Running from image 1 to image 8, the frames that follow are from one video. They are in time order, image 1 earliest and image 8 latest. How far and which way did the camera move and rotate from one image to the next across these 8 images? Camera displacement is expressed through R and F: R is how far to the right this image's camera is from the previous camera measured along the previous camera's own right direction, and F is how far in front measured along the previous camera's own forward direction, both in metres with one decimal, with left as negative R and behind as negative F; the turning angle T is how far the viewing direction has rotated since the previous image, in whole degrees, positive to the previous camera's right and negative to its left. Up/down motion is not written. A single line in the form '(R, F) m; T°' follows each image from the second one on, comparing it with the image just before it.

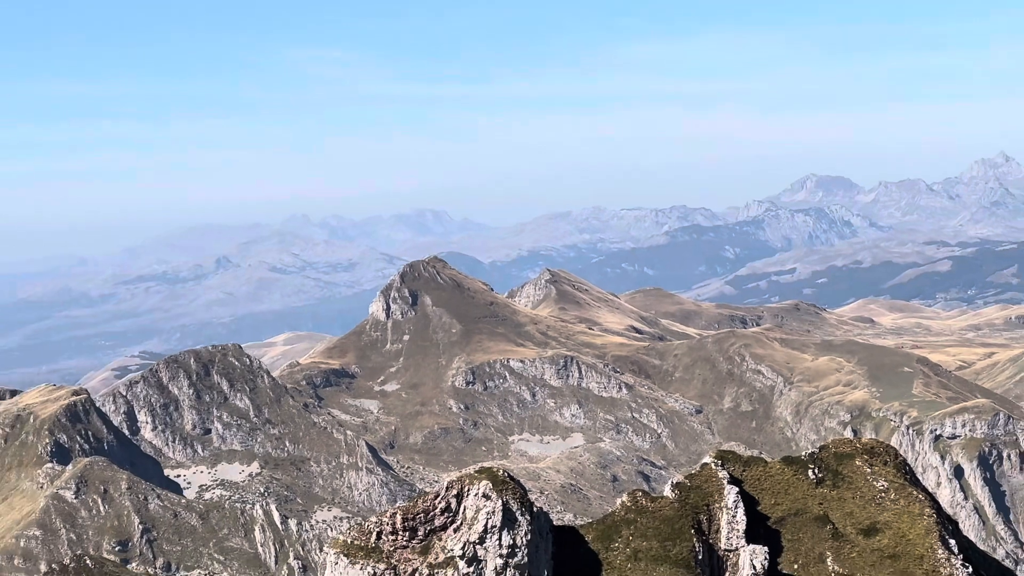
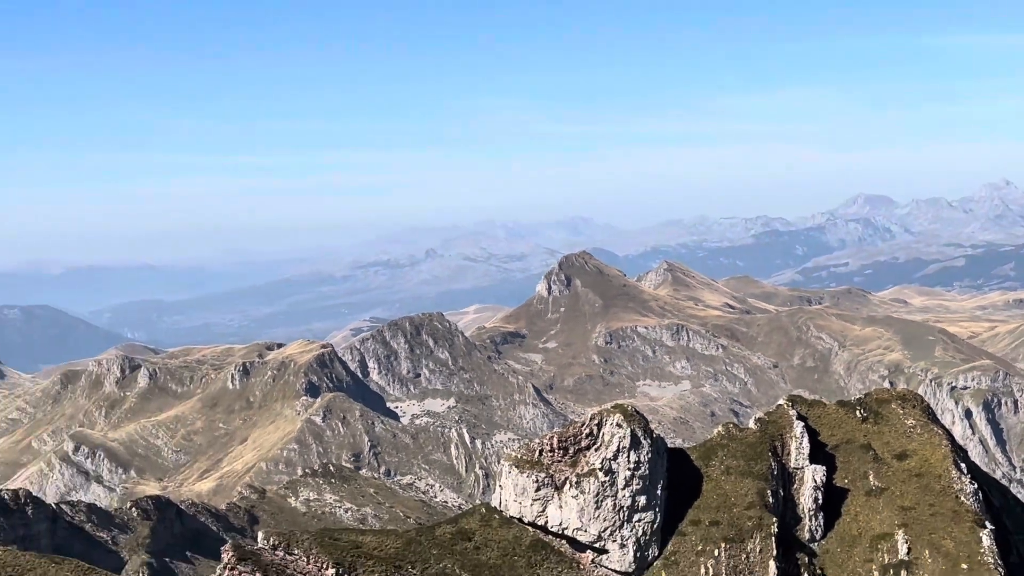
(-8.3, -23.5) m; -2°
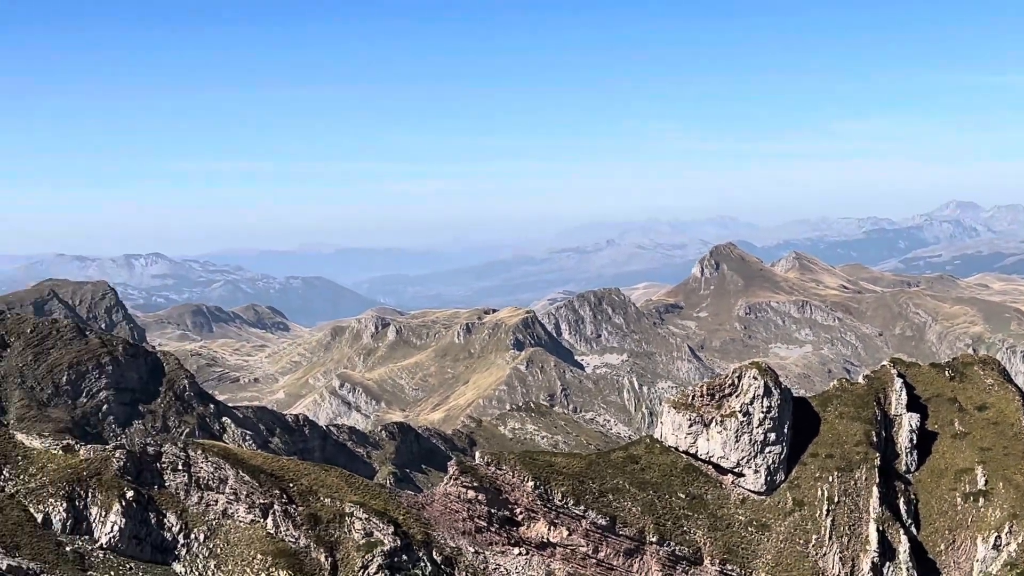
(-8.5, -26.4) m; -5°
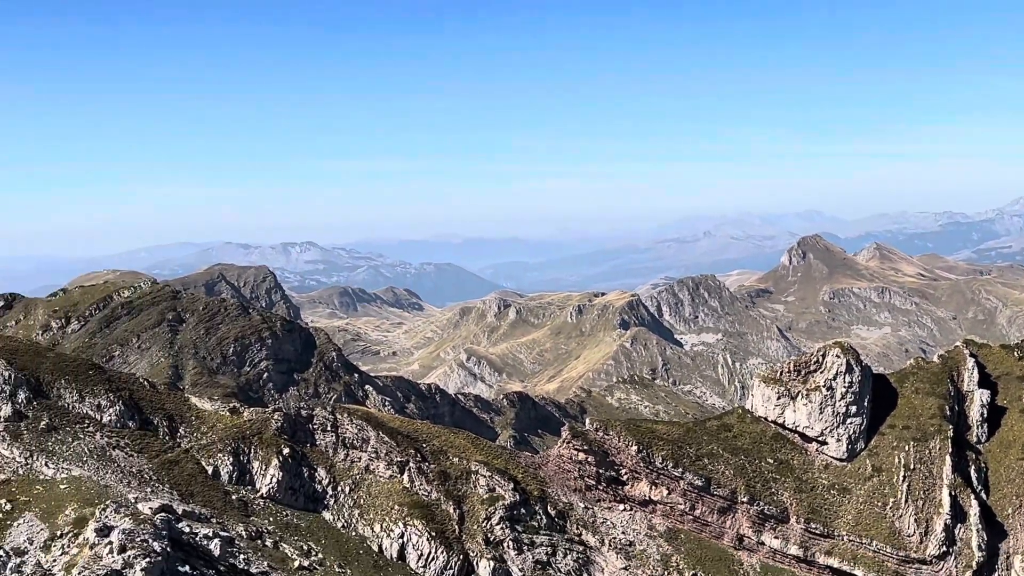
(-3.1, -15.3) m; -5°
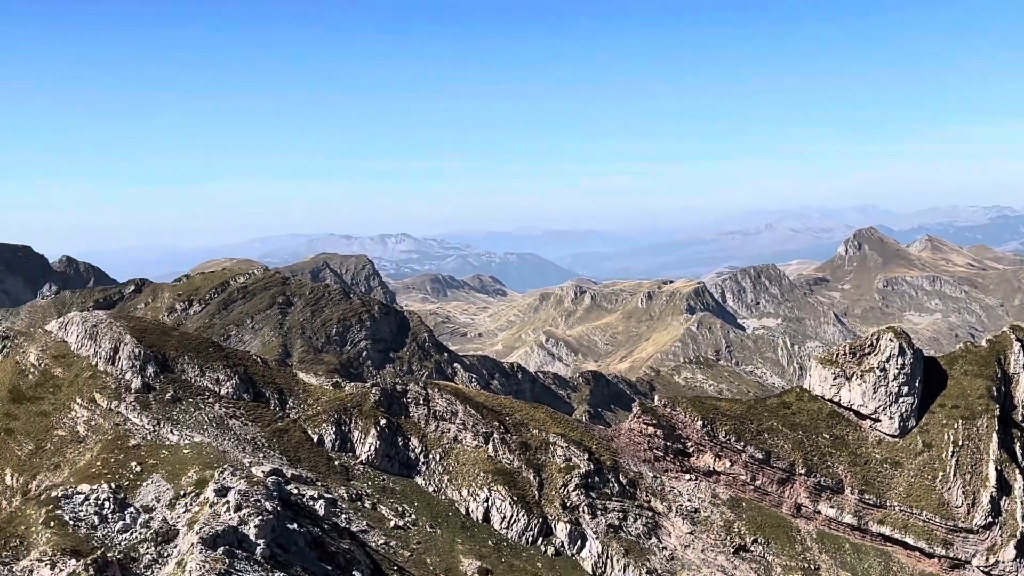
(-0.2, -12.5) m; -4°
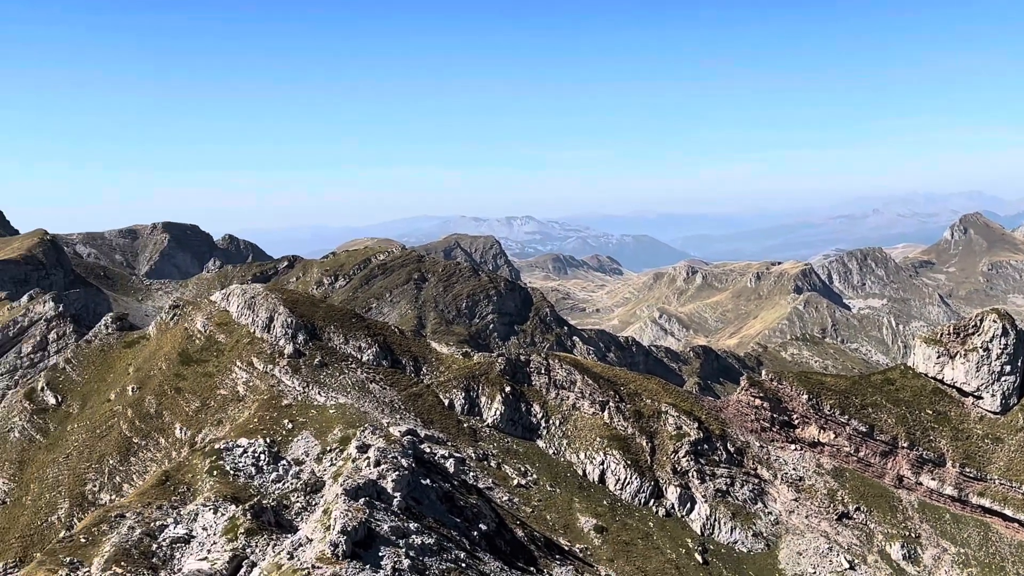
(+1.3, -11.5) m; -7°
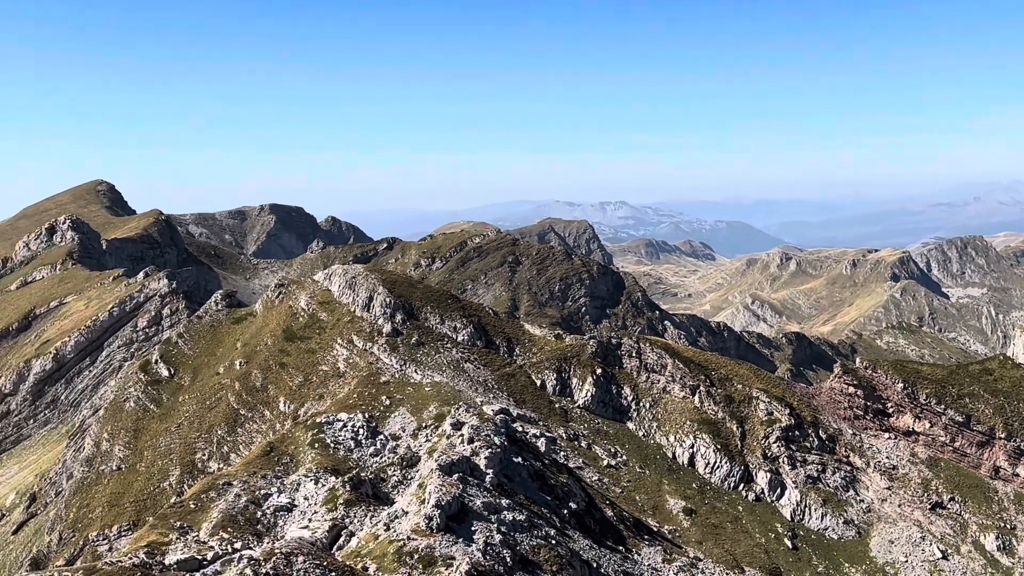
(+0.5, -2.9) m; -5°
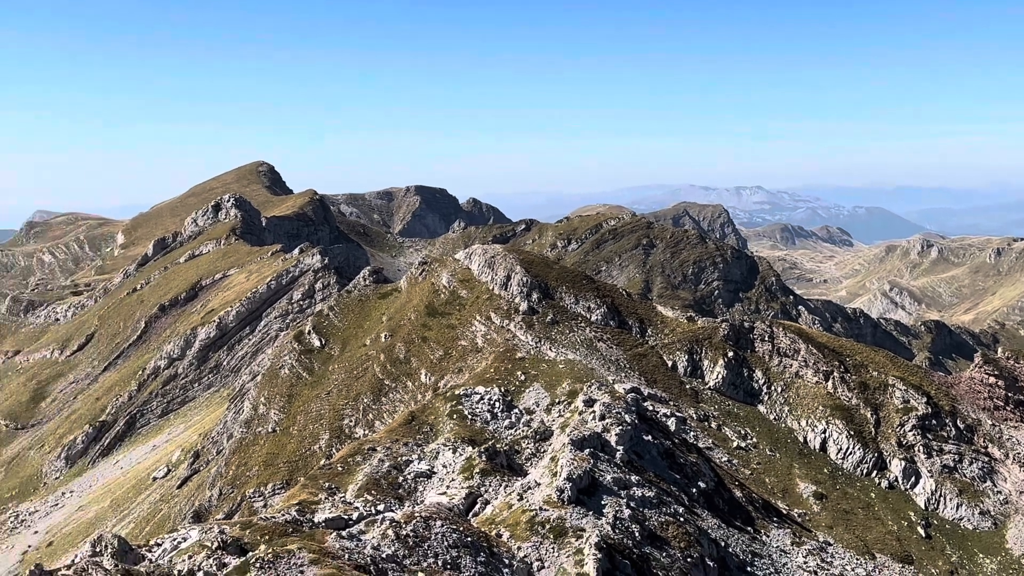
(+1.6, -5.0) m; -8°
